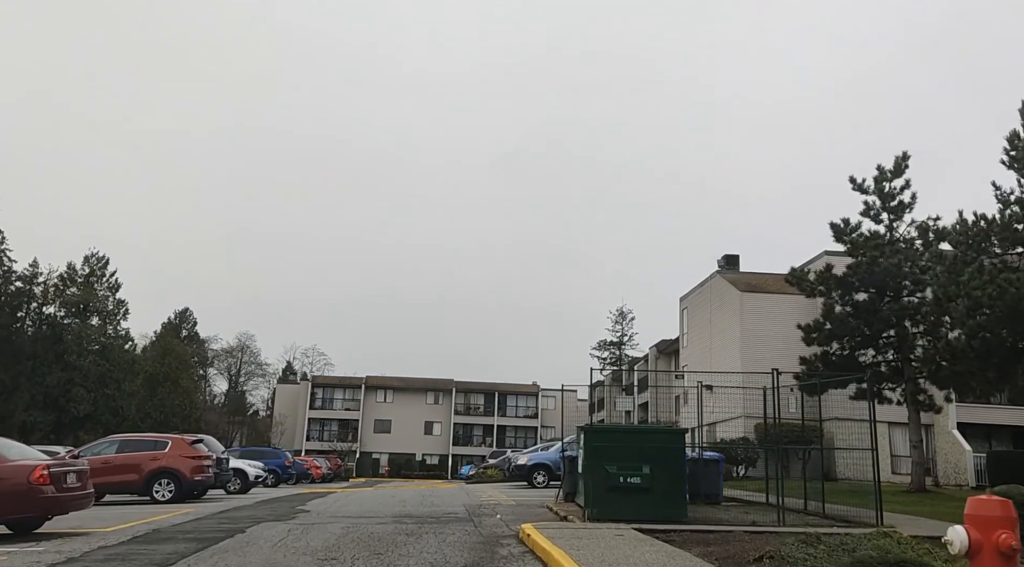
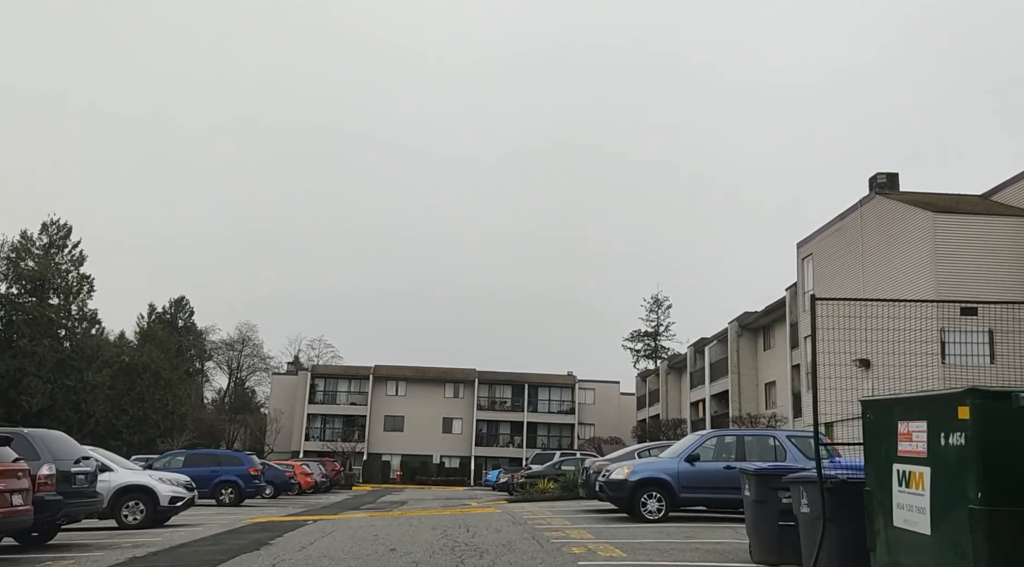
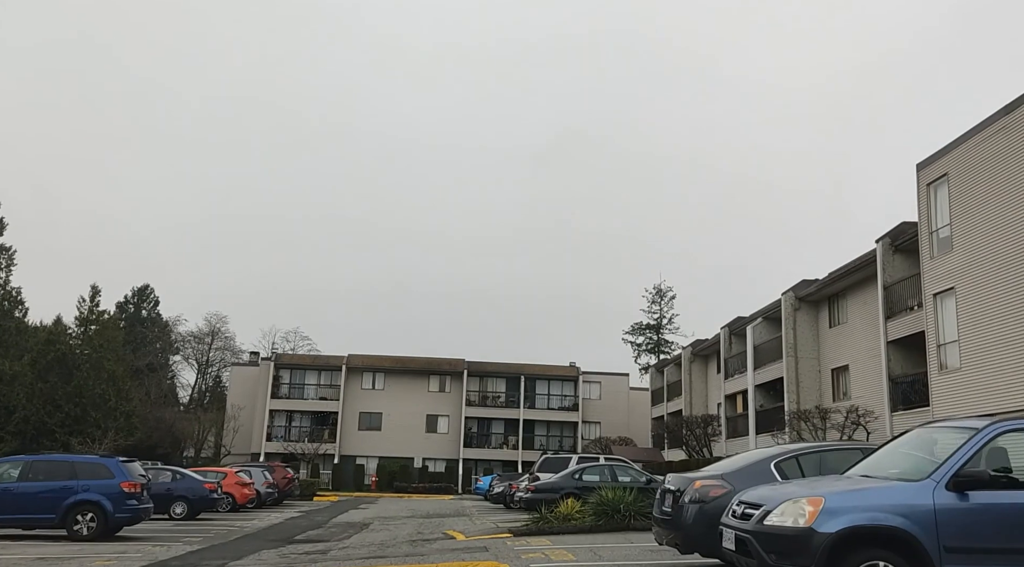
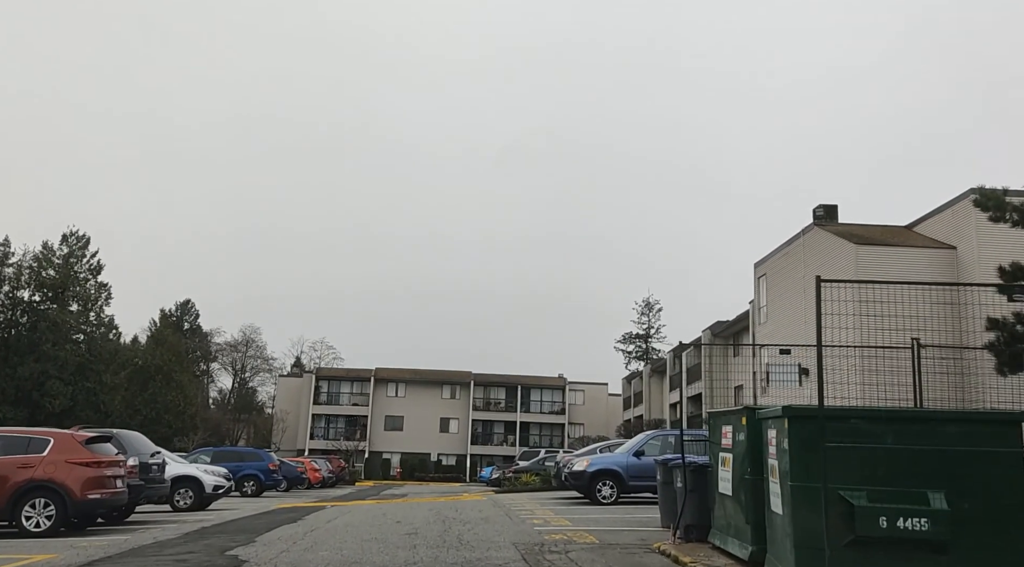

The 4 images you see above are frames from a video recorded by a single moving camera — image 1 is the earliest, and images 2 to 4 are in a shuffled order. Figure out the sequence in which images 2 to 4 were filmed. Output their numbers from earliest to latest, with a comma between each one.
4, 2, 3
